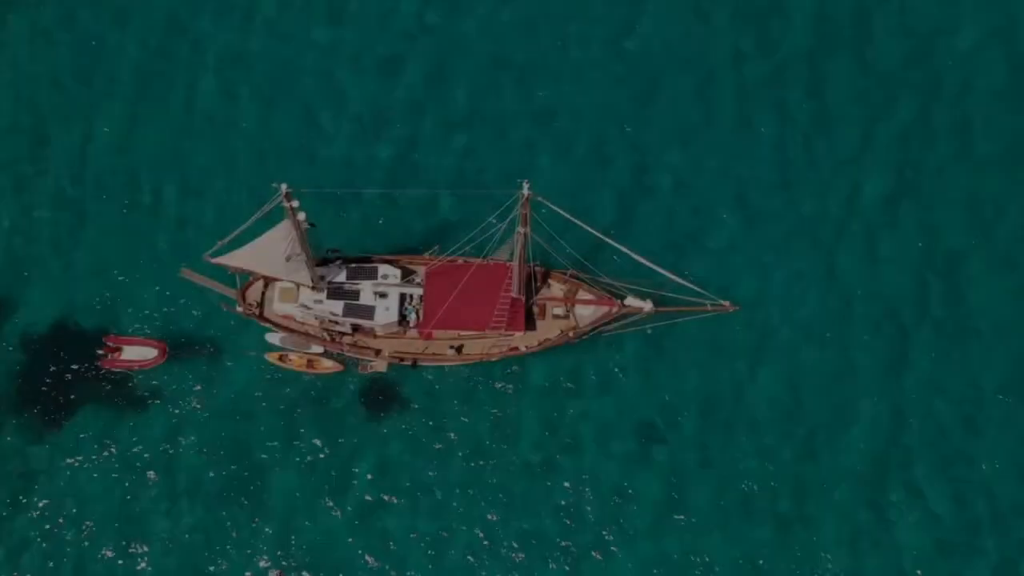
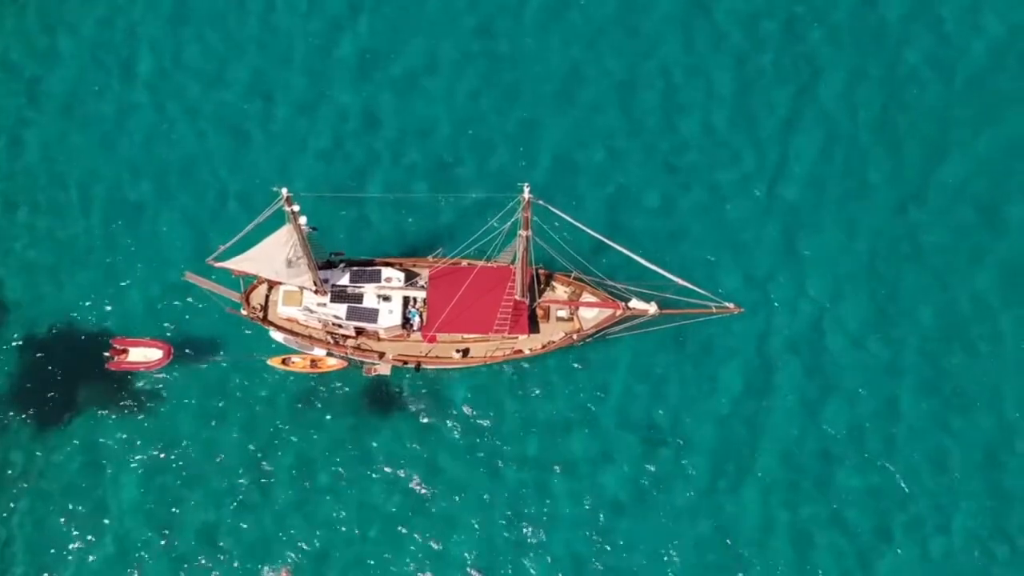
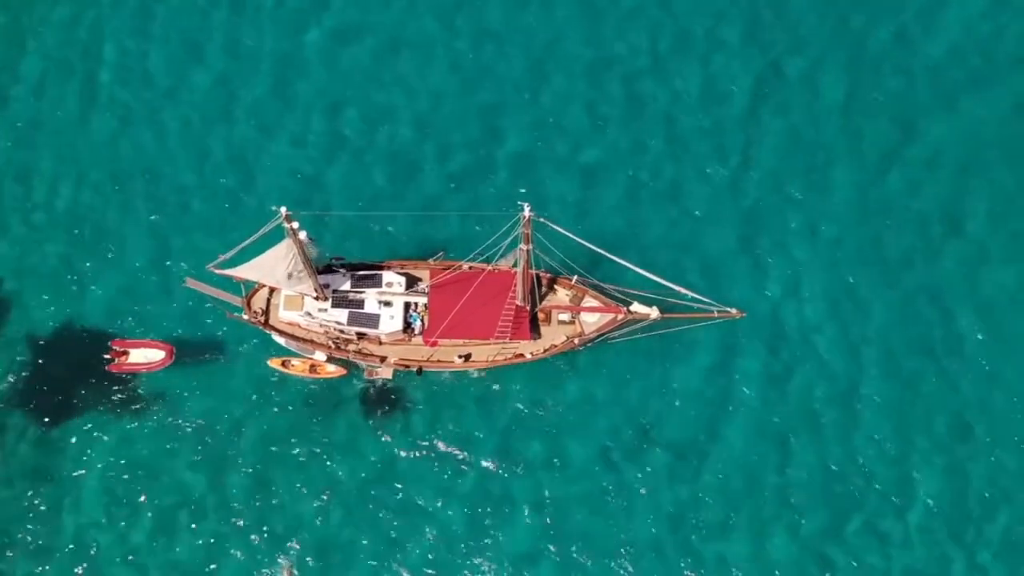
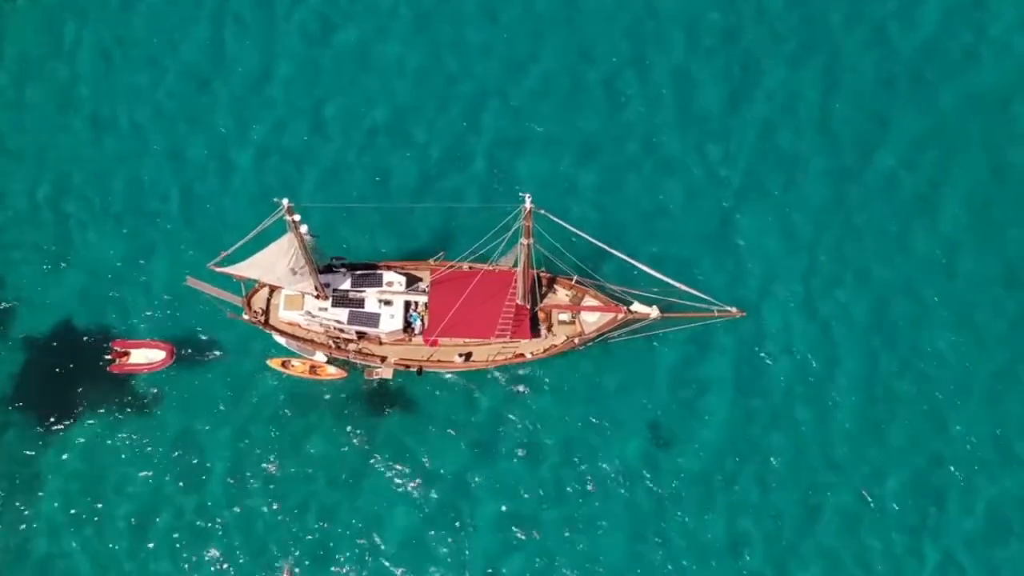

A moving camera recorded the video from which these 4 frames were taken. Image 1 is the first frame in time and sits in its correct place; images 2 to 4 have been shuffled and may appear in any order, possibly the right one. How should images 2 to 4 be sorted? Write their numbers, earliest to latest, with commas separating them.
2, 3, 4
